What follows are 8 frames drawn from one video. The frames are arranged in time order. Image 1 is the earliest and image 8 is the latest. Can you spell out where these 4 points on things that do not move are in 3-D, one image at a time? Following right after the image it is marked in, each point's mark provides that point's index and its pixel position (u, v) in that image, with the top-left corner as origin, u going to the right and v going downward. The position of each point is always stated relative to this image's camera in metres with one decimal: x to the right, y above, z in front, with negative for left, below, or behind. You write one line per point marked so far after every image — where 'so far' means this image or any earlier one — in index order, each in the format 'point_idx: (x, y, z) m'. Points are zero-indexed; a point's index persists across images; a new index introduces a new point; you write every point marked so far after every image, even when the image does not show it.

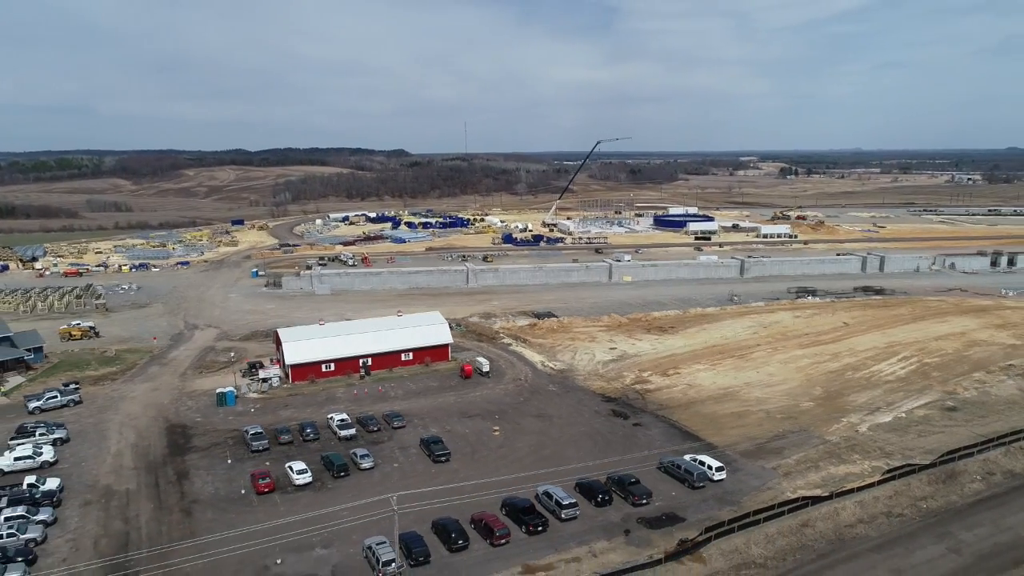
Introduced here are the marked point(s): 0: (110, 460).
0: (-9.8, -4.2, +17.9) m
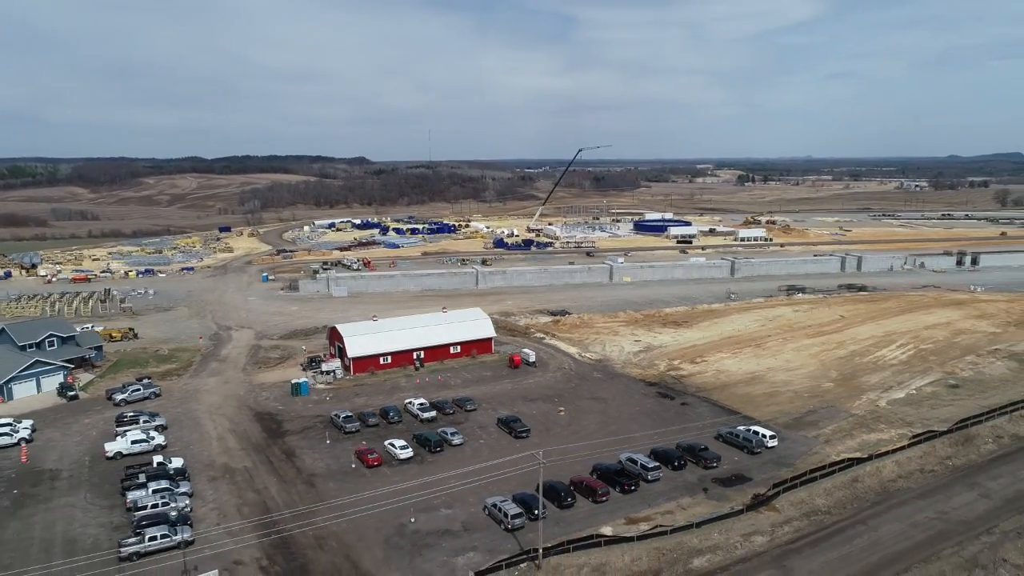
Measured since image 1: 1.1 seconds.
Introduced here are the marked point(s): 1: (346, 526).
0: (-7.8, -4.1, +19.3) m
1: (-3.4, -4.9, +14.9) m
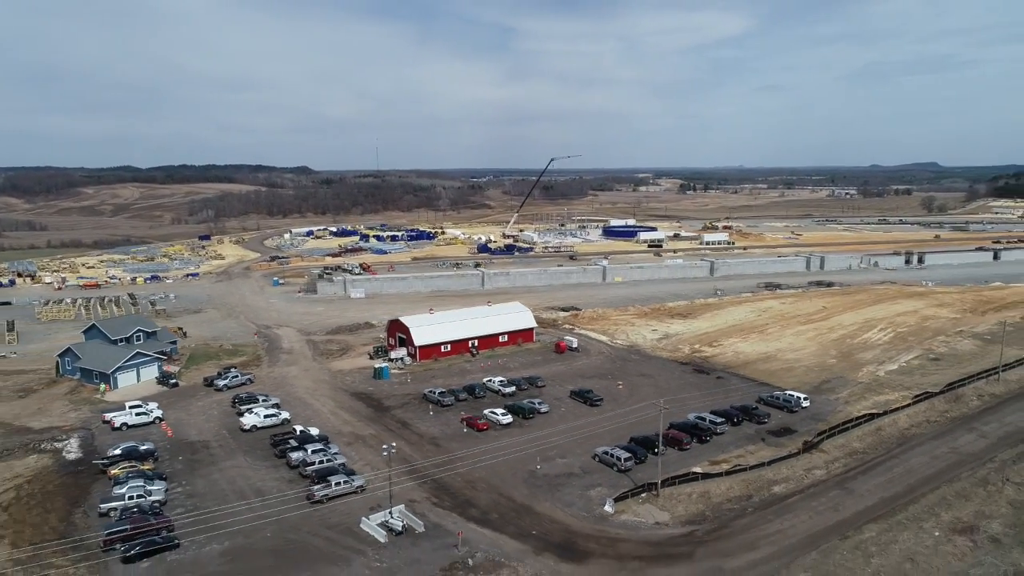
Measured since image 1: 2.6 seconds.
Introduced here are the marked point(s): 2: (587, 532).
0: (-5.4, -3.9, +21.9) m
1: (-0.6, -4.6, +17.9) m
2: (+1.6, -5.1, +15.3) m
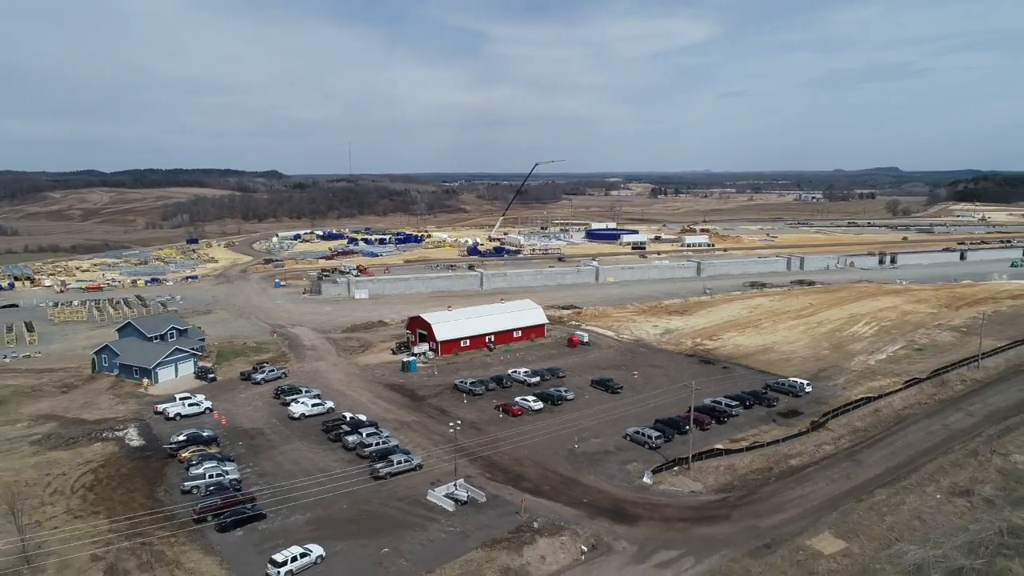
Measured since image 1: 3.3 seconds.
0: (-4.5, -3.8, +23.3) m
1: (+0.5, -4.4, +19.5) m
2: (+2.8, -4.9, +17.0) m
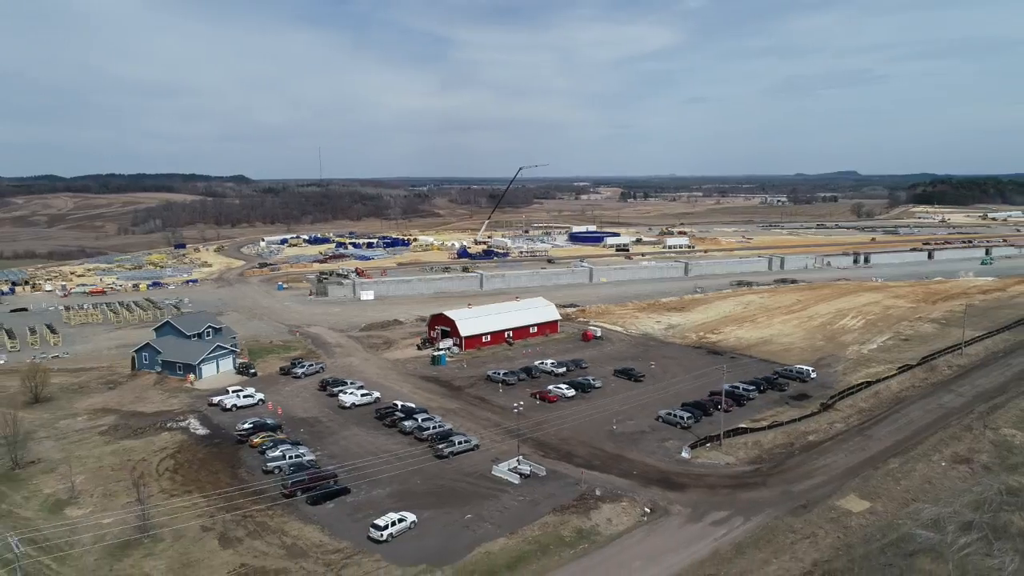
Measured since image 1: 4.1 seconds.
0: (-3.3, -3.7, +24.8) m
1: (+1.9, -4.2, +21.2) m
2: (+4.3, -4.7, +18.8) m
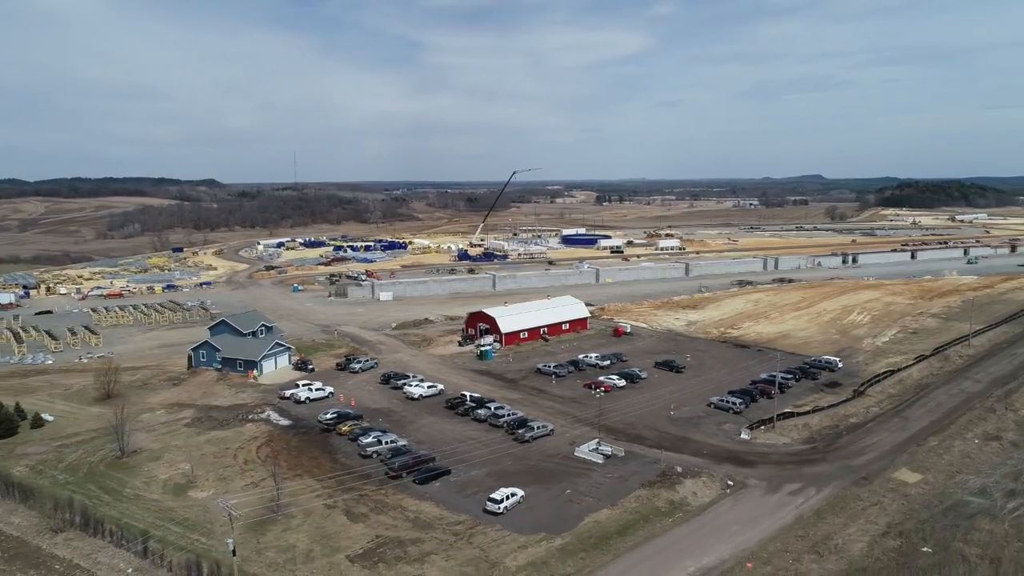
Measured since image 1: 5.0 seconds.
0: (-1.4, -3.6, +26.1) m
1: (+4.0, -4.1, +22.7) m
2: (+6.5, -4.6, +20.4) m
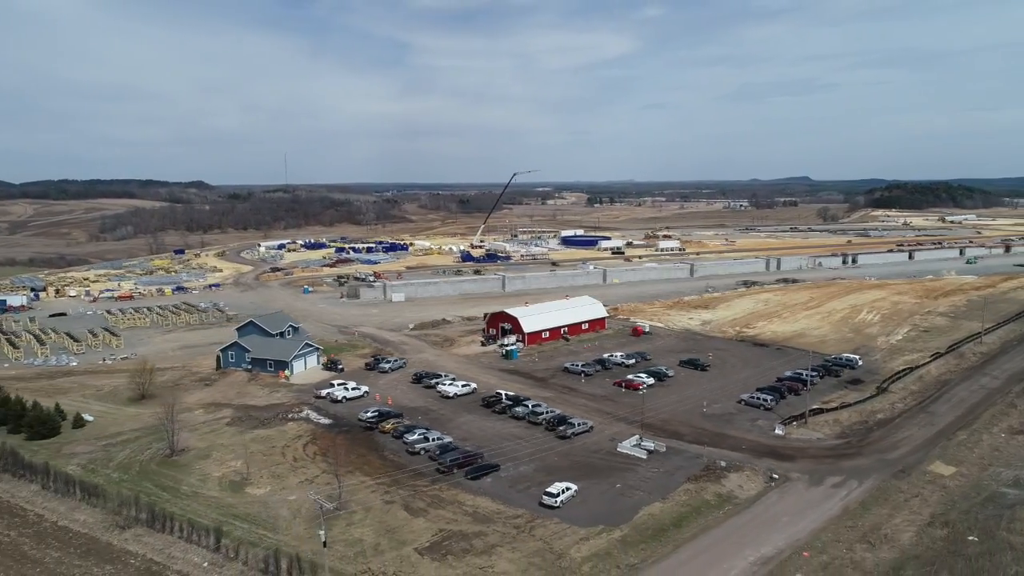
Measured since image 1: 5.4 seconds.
0: (-0.2, -3.6, +26.5) m
1: (+5.1, -4.1, +23.2) m
2: (+7.7, -4.5, +20.9) m
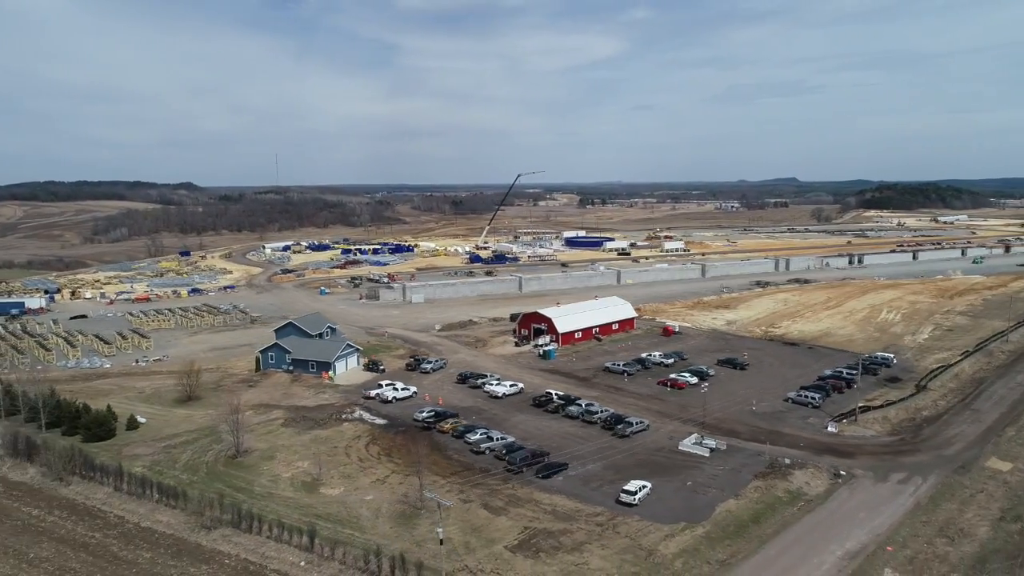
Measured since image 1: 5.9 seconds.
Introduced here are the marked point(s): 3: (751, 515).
0: (+1.4, -3.6, +26.7) m
1: (+6.8, -4.1, +23.4) m
2: (+9.4, -4.5, +21.2) m
3: (+5.5, -5.2, +16.6) m
